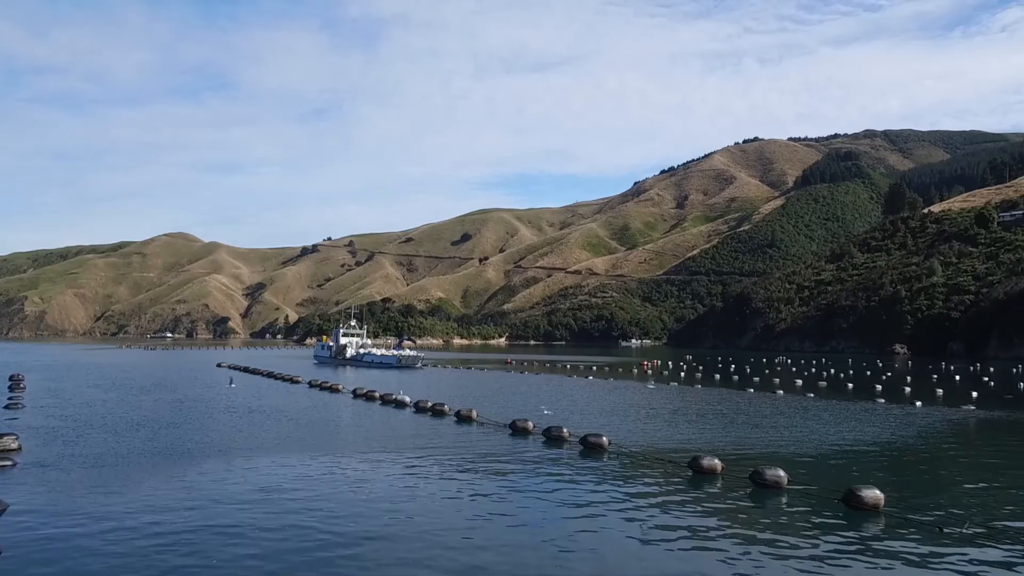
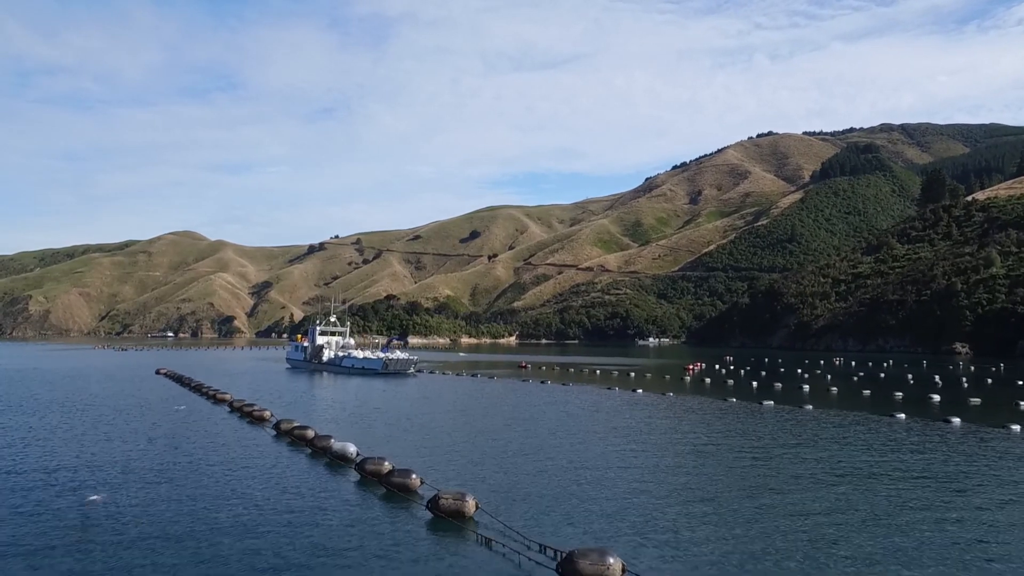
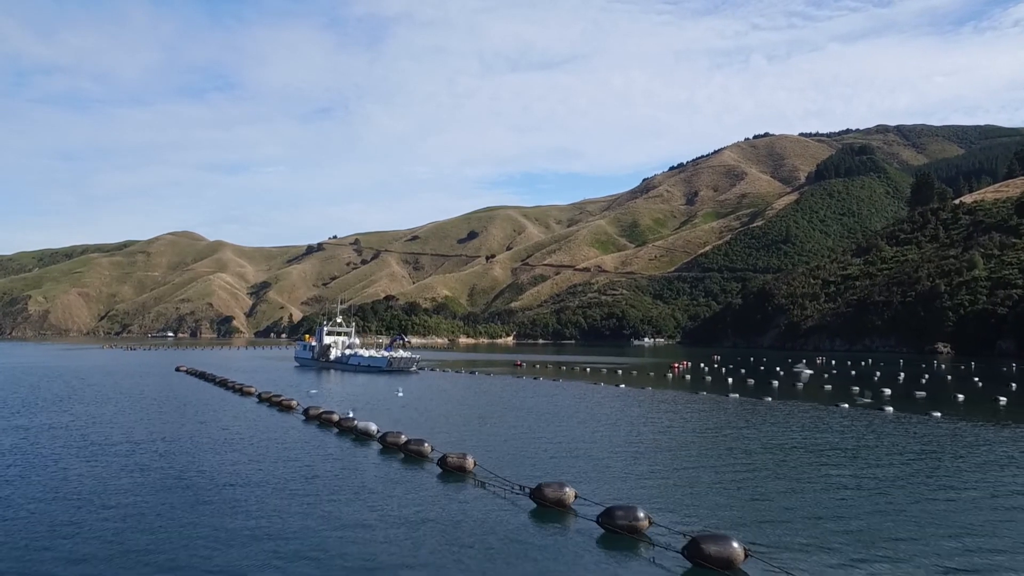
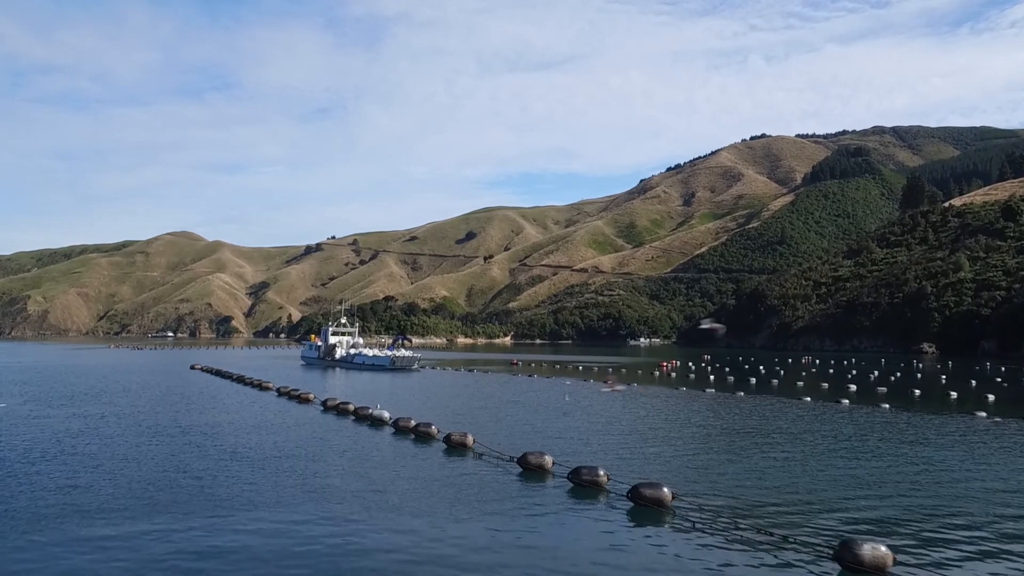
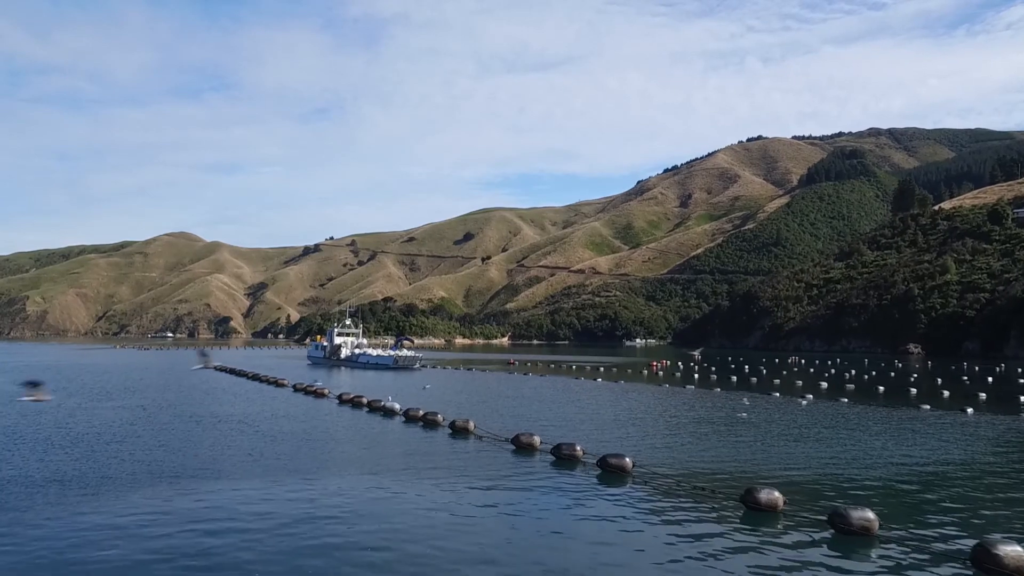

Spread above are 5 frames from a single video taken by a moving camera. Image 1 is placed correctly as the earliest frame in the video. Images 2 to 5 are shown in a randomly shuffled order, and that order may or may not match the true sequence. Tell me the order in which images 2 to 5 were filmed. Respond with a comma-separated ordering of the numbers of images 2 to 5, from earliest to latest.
5, 4, 3, 2
